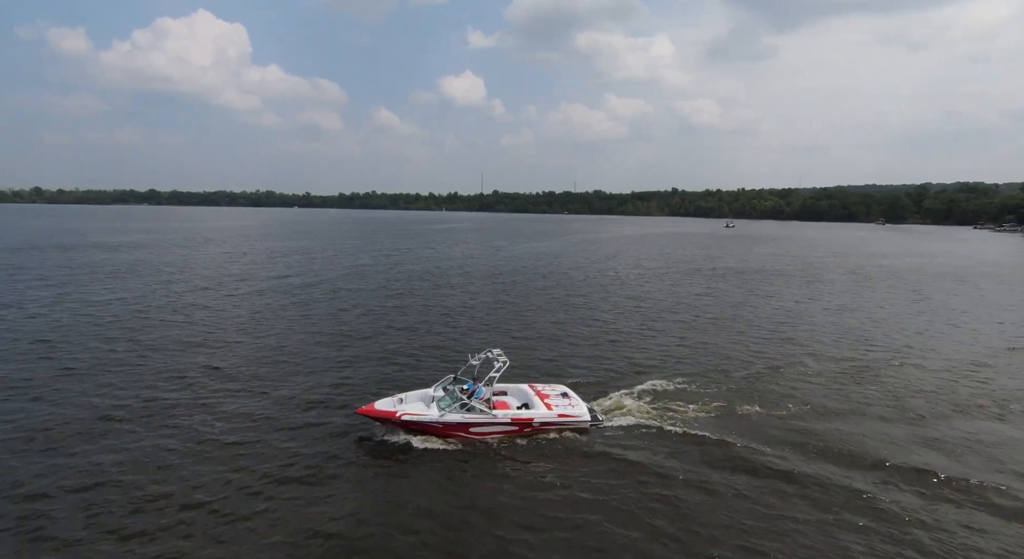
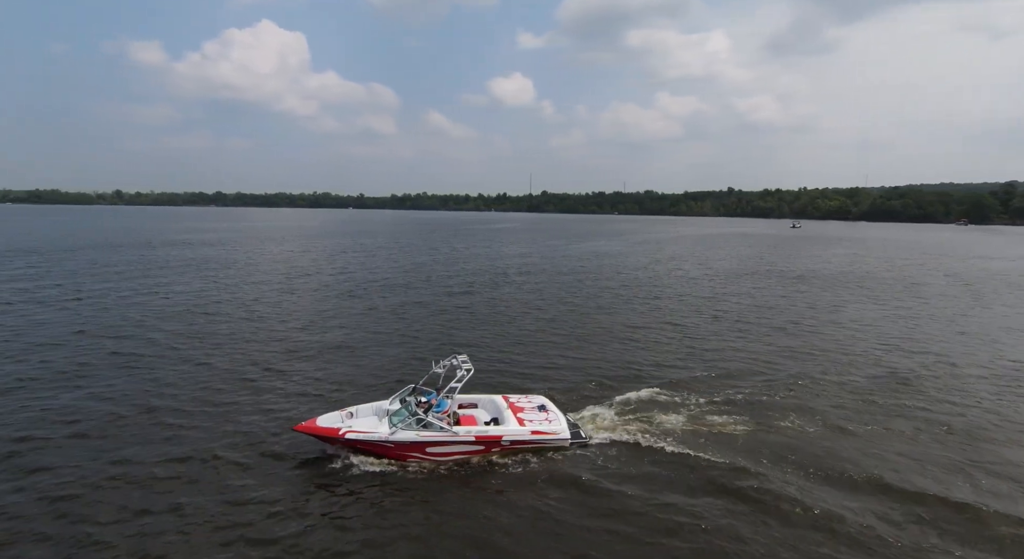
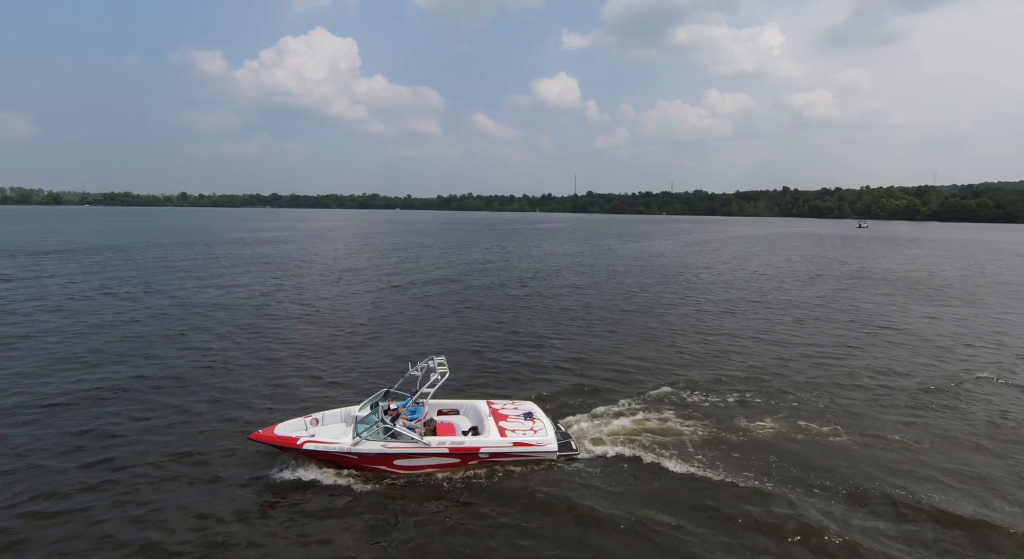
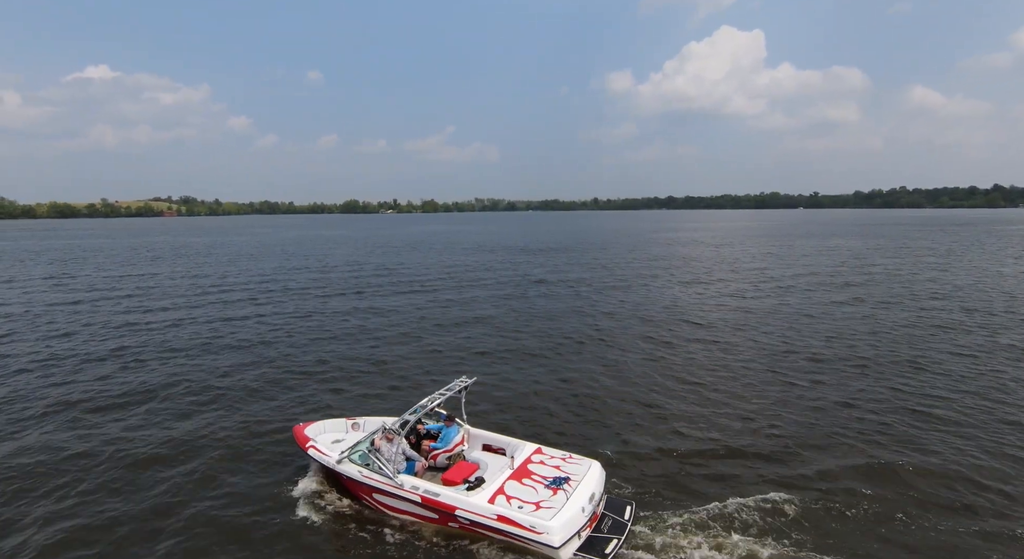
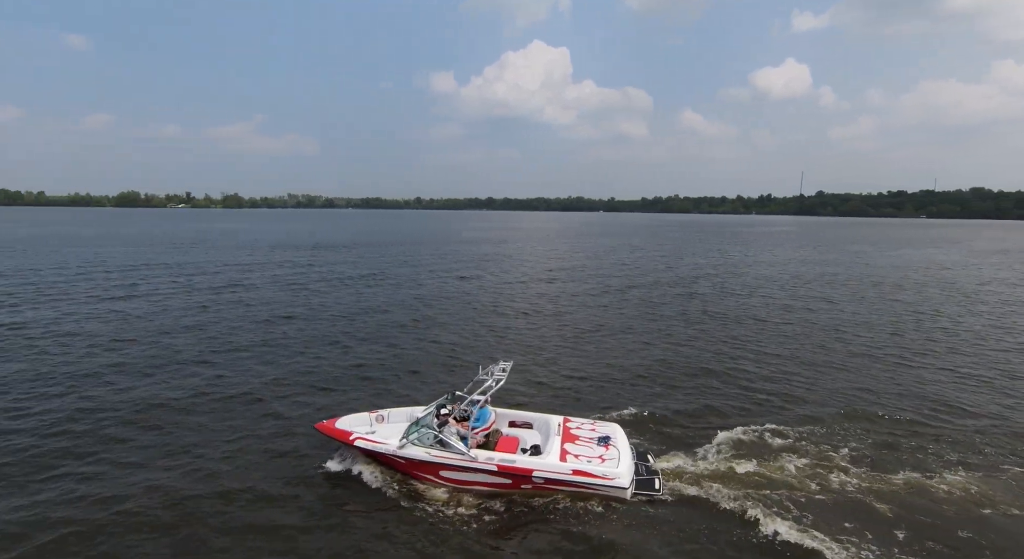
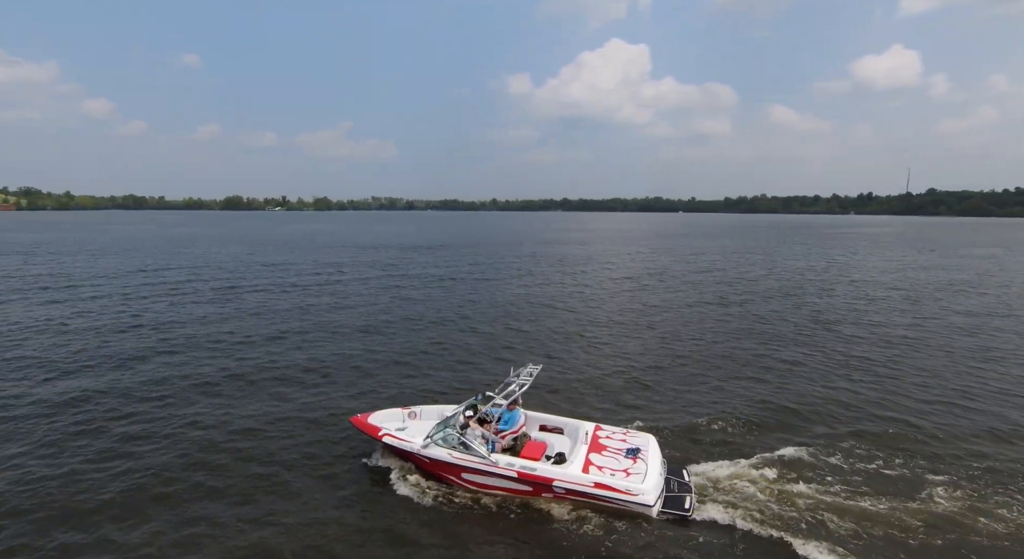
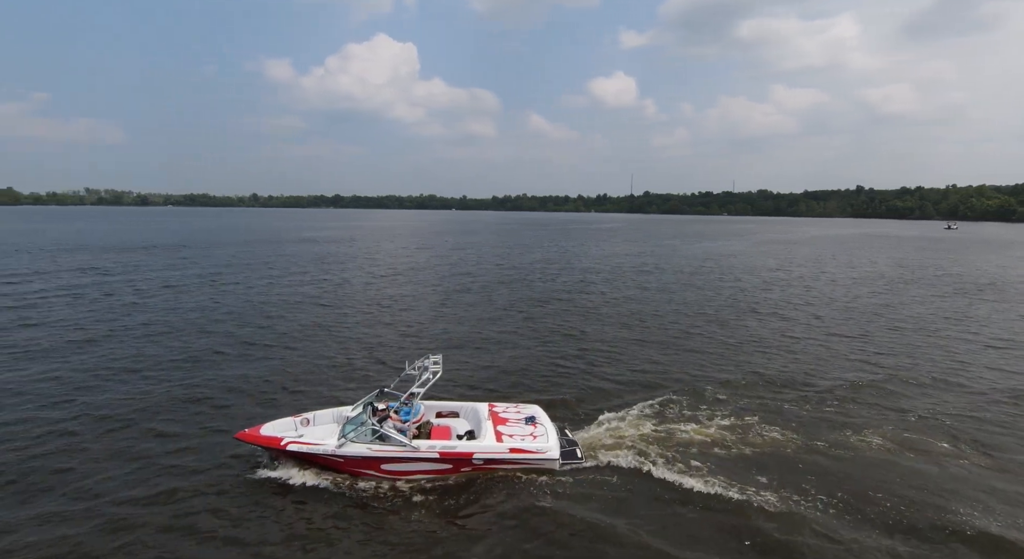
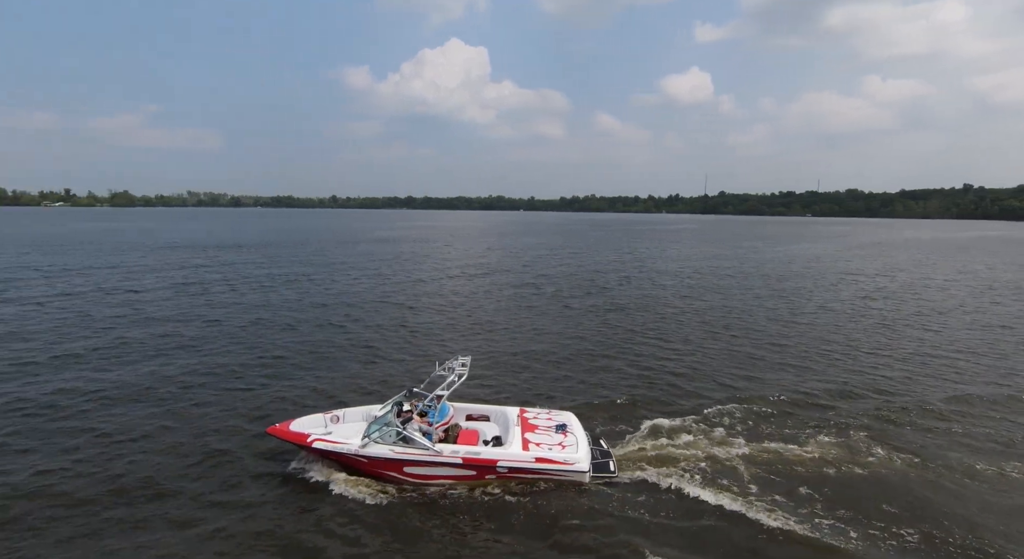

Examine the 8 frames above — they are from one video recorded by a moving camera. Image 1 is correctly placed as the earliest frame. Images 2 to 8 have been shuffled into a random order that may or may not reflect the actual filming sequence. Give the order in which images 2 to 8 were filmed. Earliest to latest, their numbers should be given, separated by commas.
2, 3, 7, 8, 5, 6, 4
